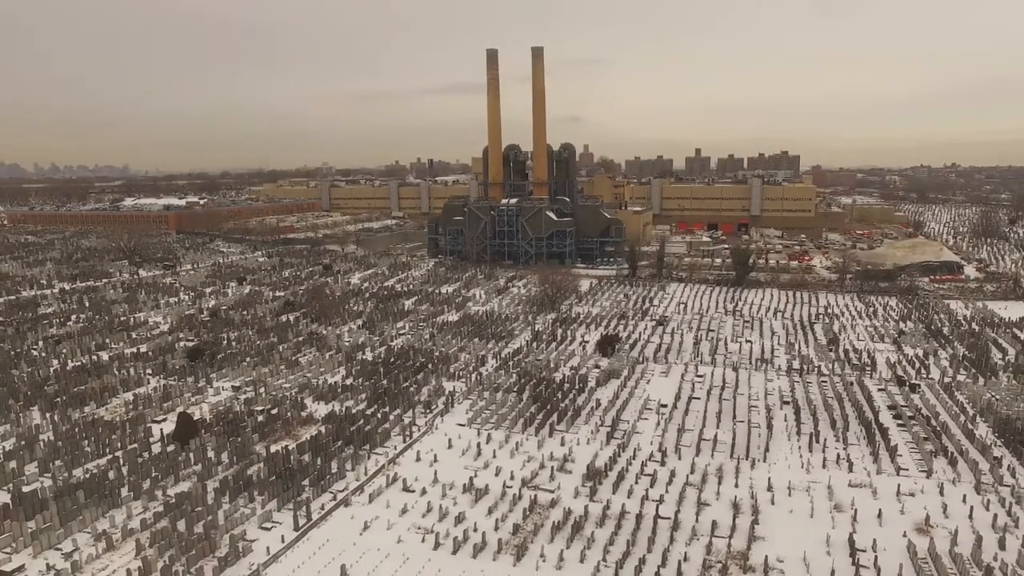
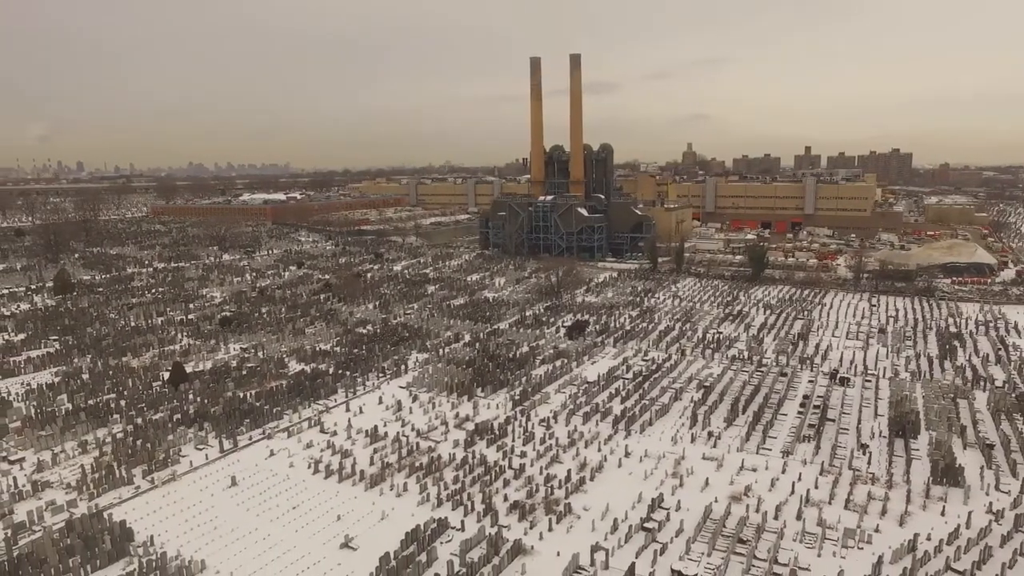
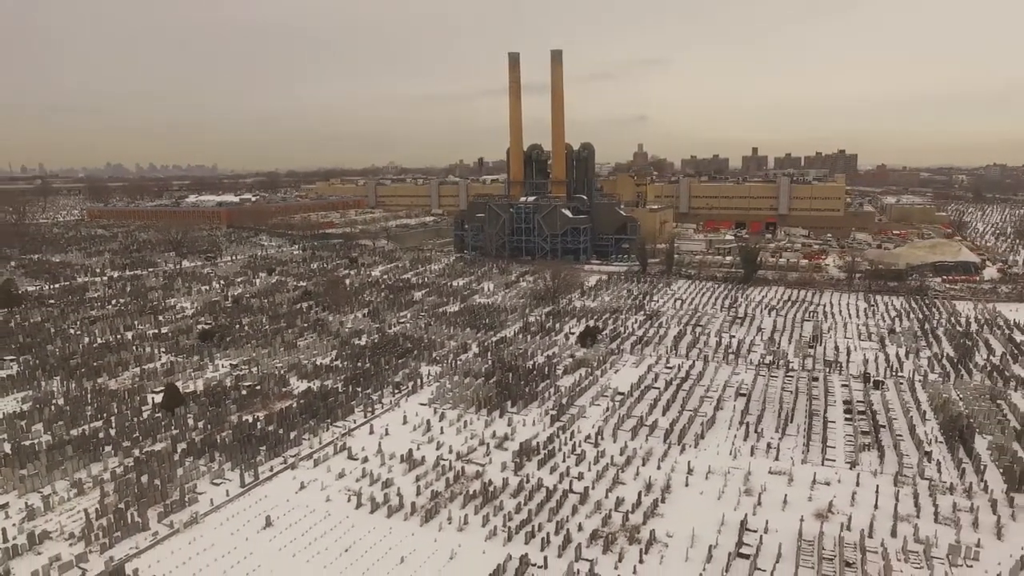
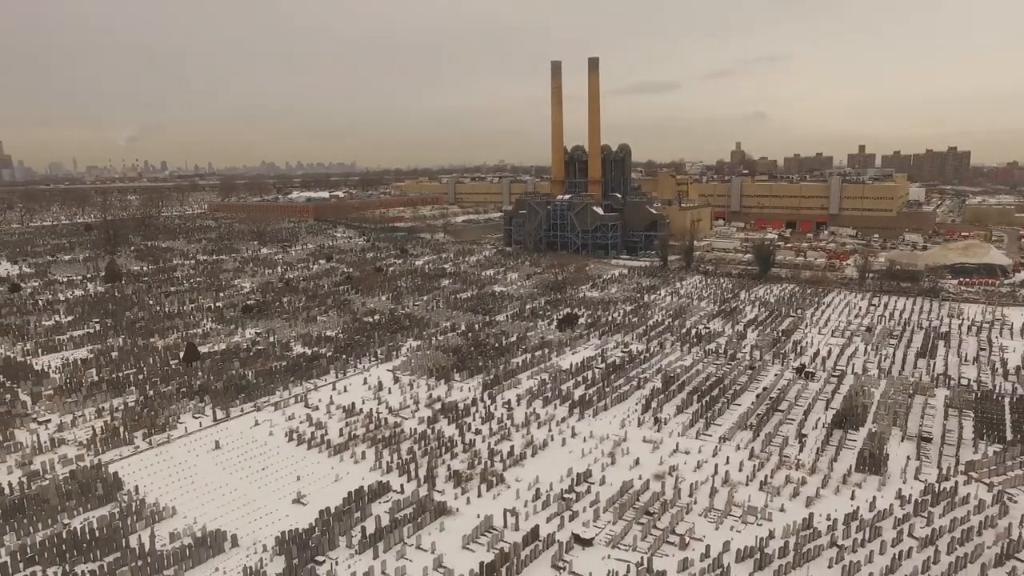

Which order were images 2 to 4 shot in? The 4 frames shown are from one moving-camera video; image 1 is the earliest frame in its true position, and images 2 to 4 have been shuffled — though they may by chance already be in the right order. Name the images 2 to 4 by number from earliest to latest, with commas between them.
3, 2, 4
